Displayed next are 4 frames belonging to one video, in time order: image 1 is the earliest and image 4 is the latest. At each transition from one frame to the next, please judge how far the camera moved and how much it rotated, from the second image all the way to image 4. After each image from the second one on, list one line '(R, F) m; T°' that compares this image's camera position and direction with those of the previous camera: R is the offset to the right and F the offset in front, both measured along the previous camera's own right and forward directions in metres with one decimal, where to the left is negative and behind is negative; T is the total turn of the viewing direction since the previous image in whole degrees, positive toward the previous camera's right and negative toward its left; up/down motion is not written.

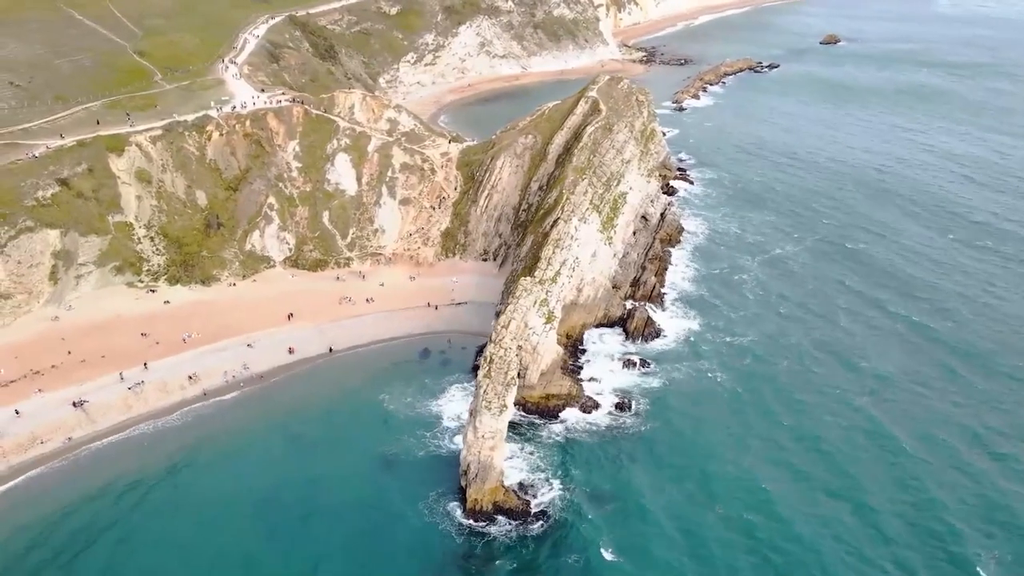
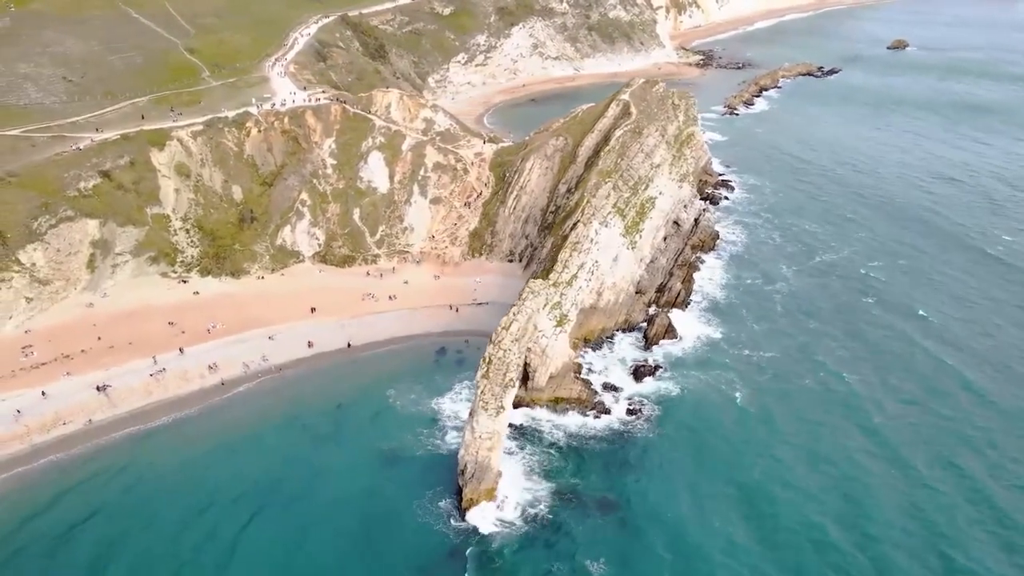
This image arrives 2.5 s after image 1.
(+2.0, +0.1) m; -4°
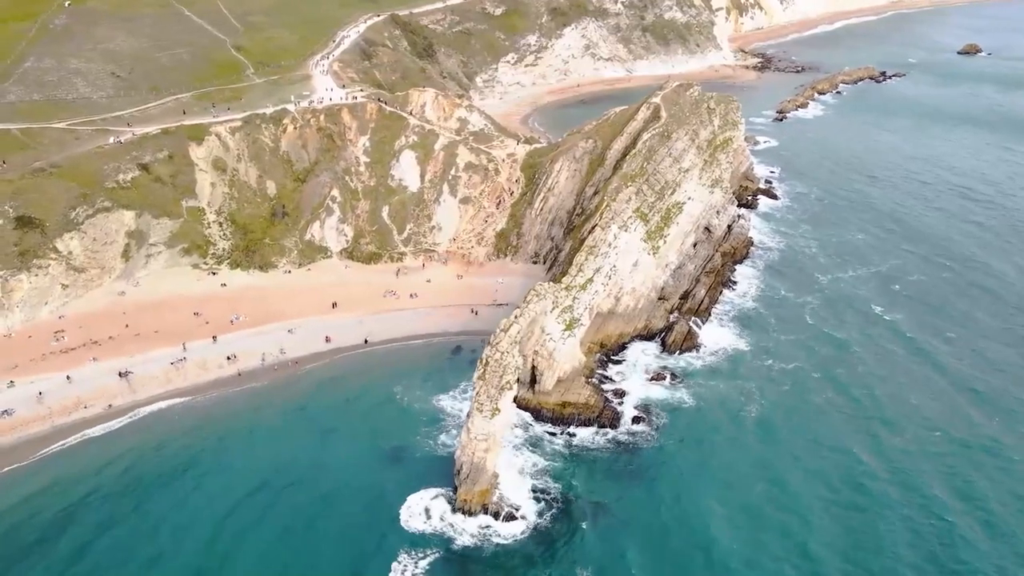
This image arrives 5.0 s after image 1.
(+2.0, +0.1) m; -4°
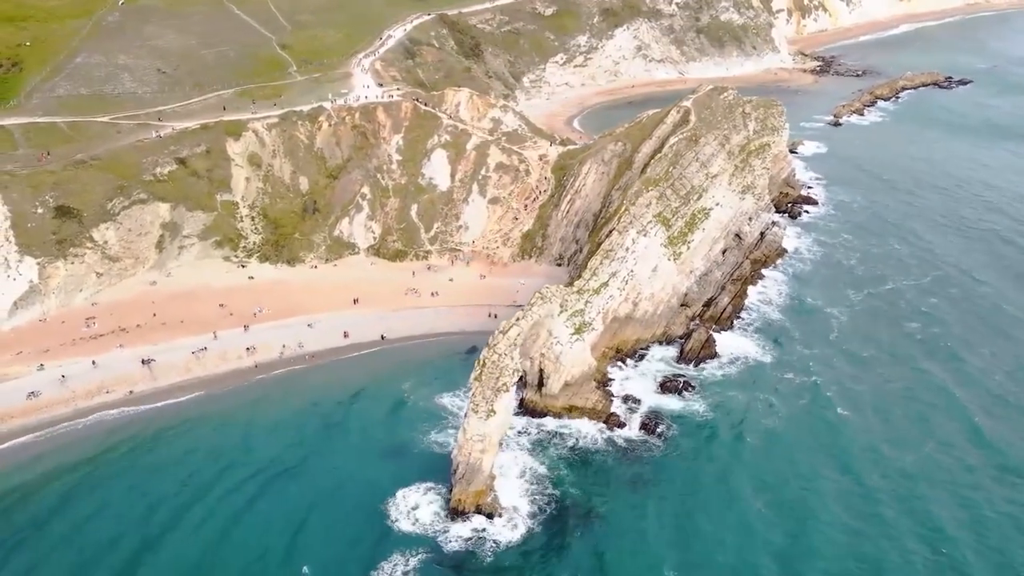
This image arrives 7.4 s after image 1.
(+2.0, 0.0) m; -3°
